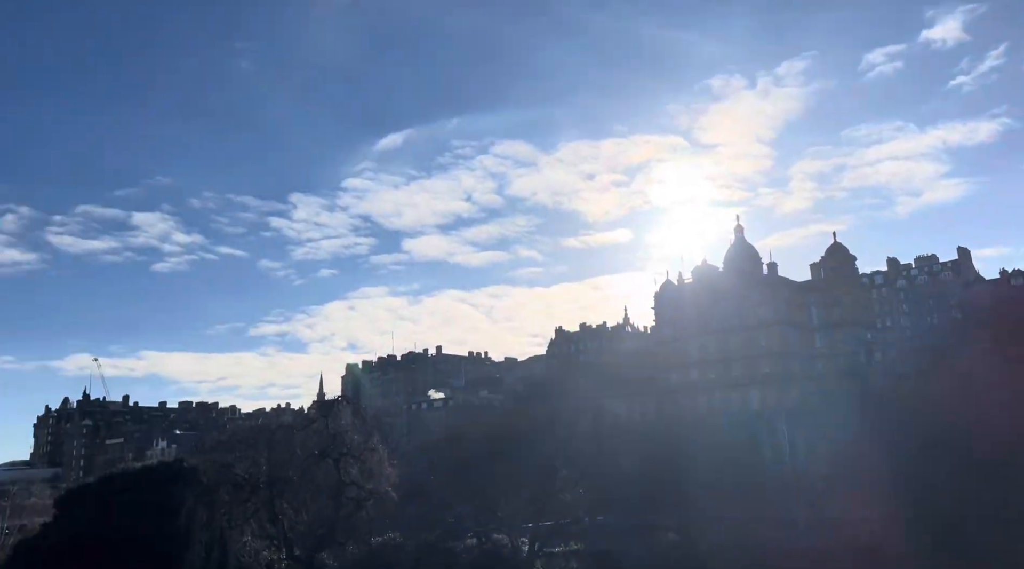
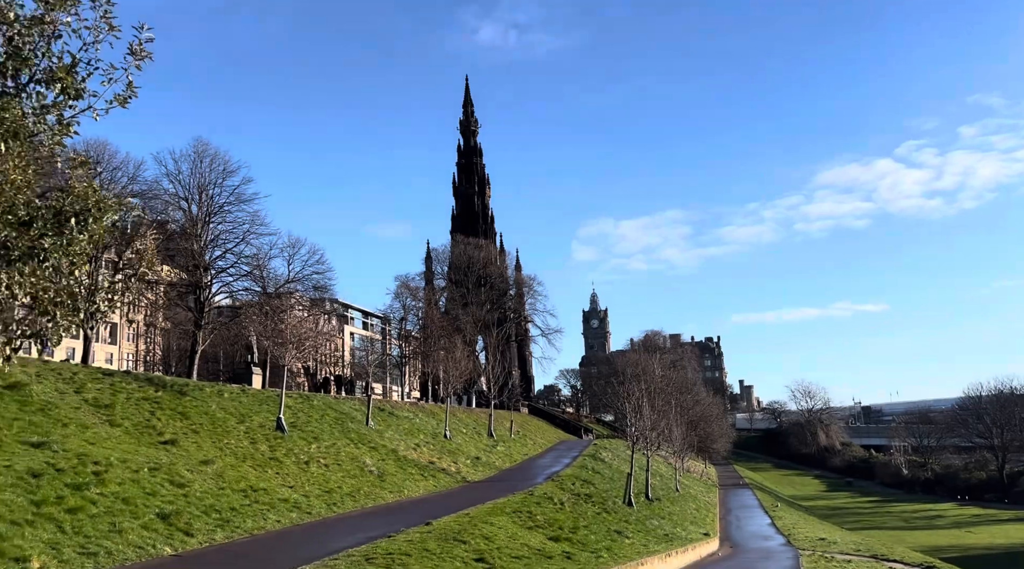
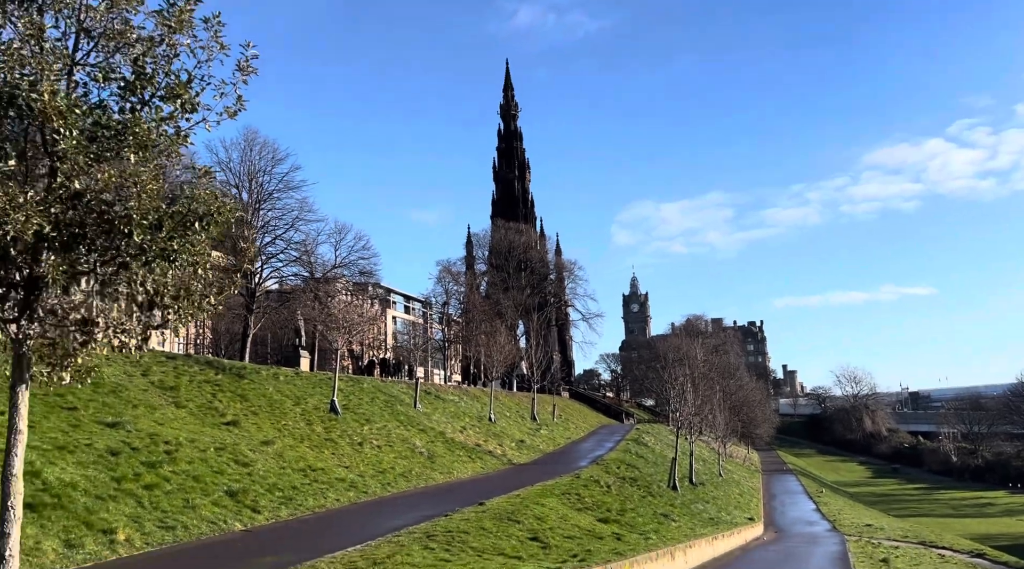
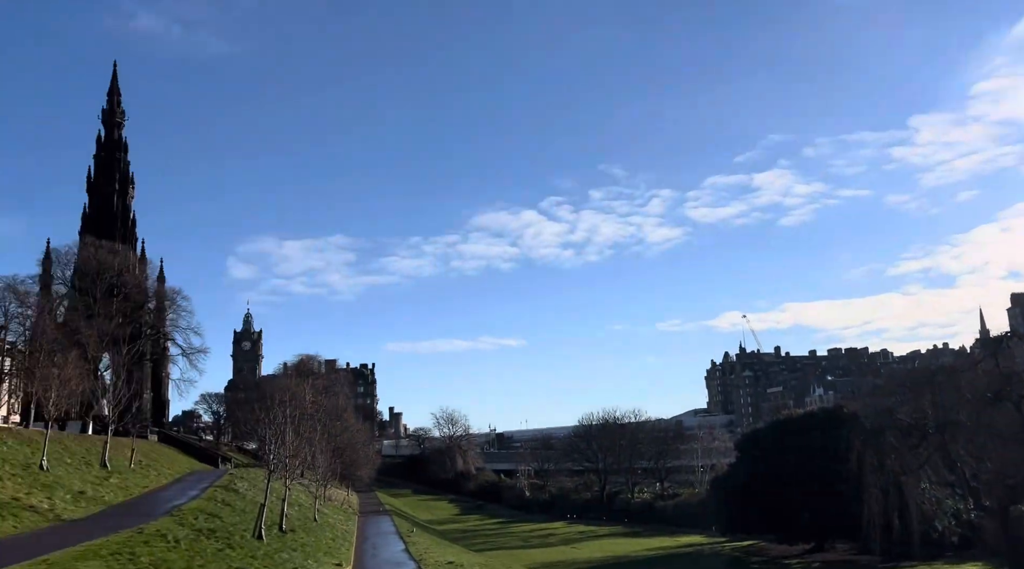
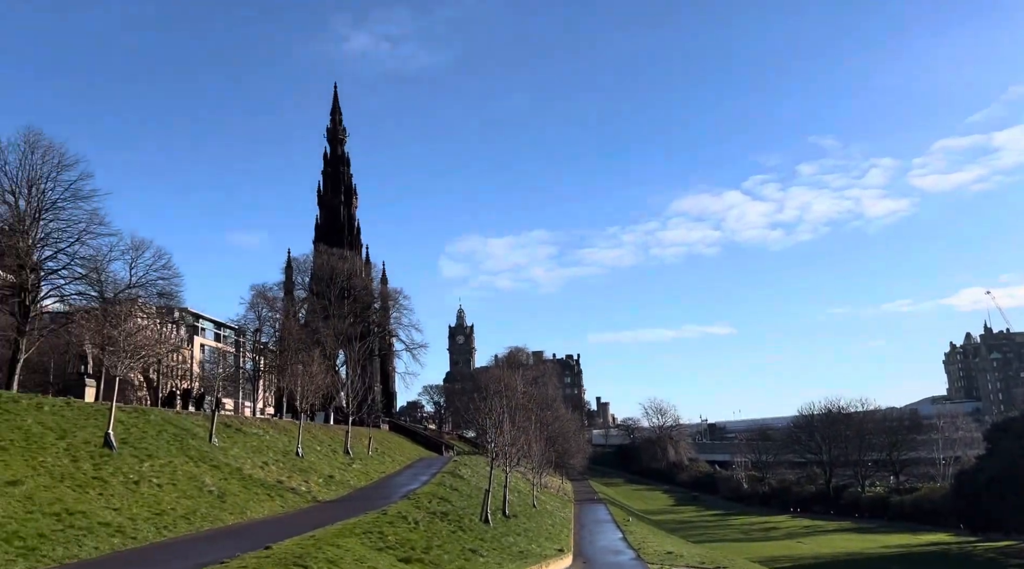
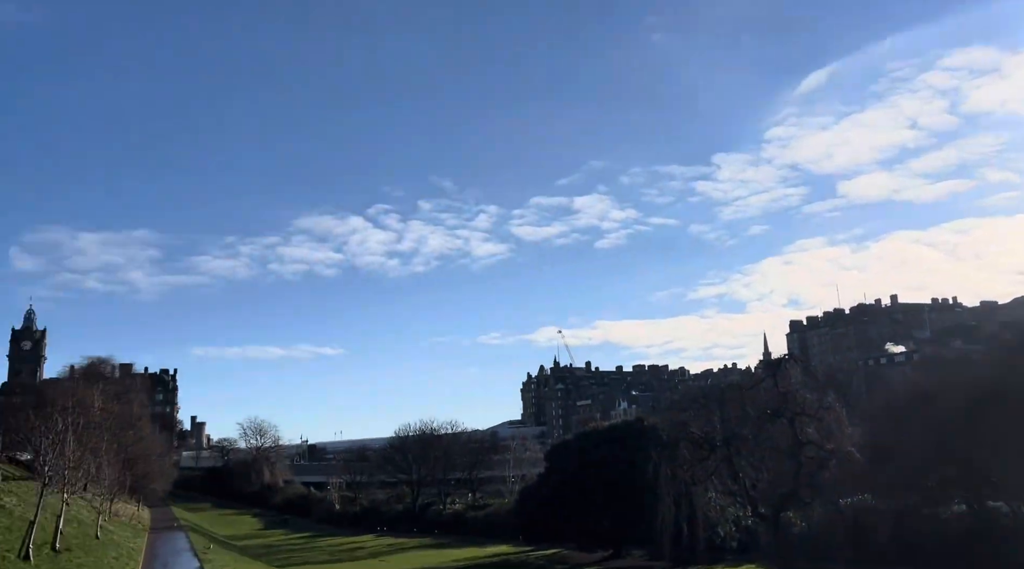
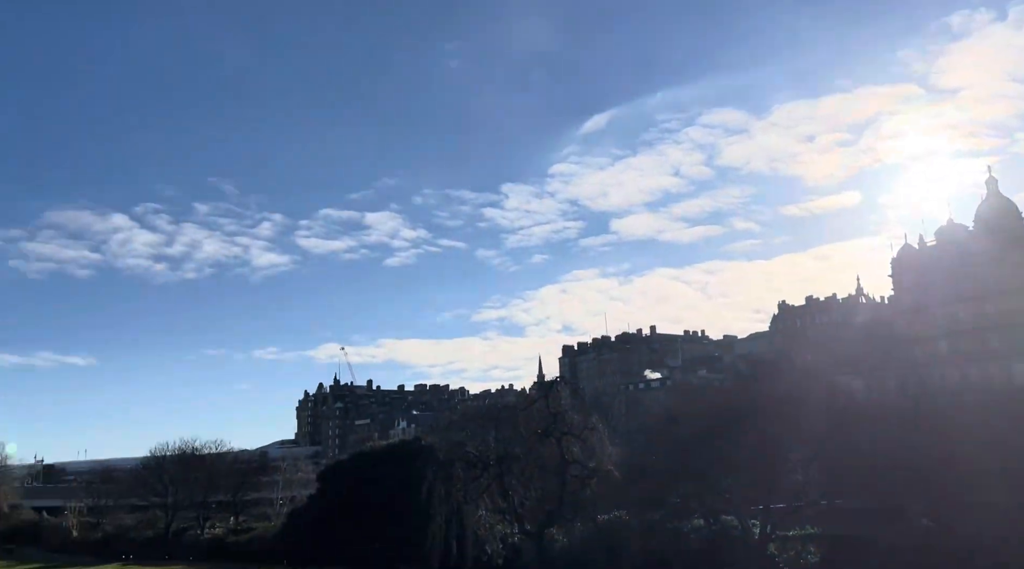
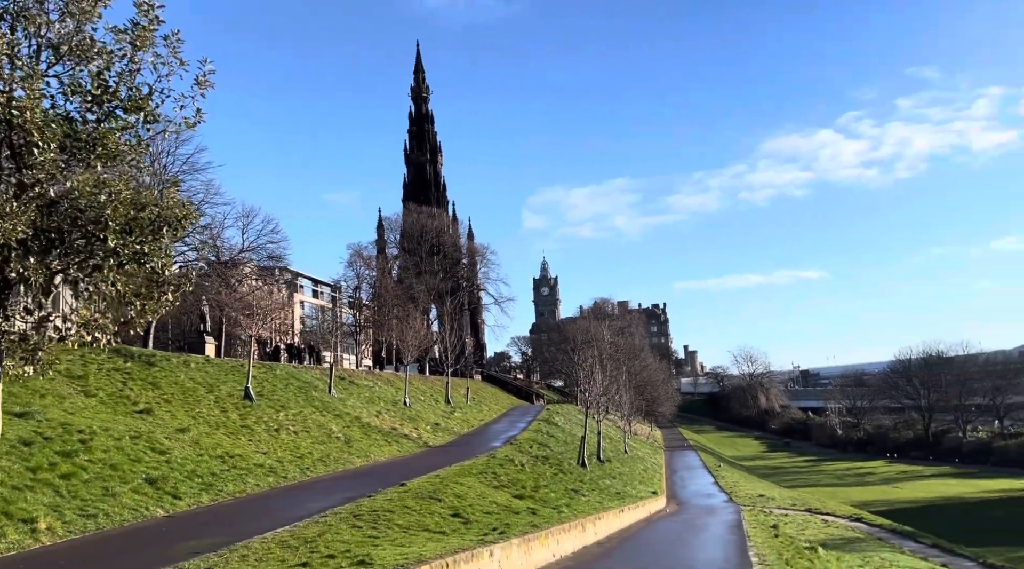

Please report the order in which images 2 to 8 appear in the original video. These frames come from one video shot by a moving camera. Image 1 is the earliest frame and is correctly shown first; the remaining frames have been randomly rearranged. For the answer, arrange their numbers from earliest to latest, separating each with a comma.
7, 6, 4, 5, 2, 3, 8
